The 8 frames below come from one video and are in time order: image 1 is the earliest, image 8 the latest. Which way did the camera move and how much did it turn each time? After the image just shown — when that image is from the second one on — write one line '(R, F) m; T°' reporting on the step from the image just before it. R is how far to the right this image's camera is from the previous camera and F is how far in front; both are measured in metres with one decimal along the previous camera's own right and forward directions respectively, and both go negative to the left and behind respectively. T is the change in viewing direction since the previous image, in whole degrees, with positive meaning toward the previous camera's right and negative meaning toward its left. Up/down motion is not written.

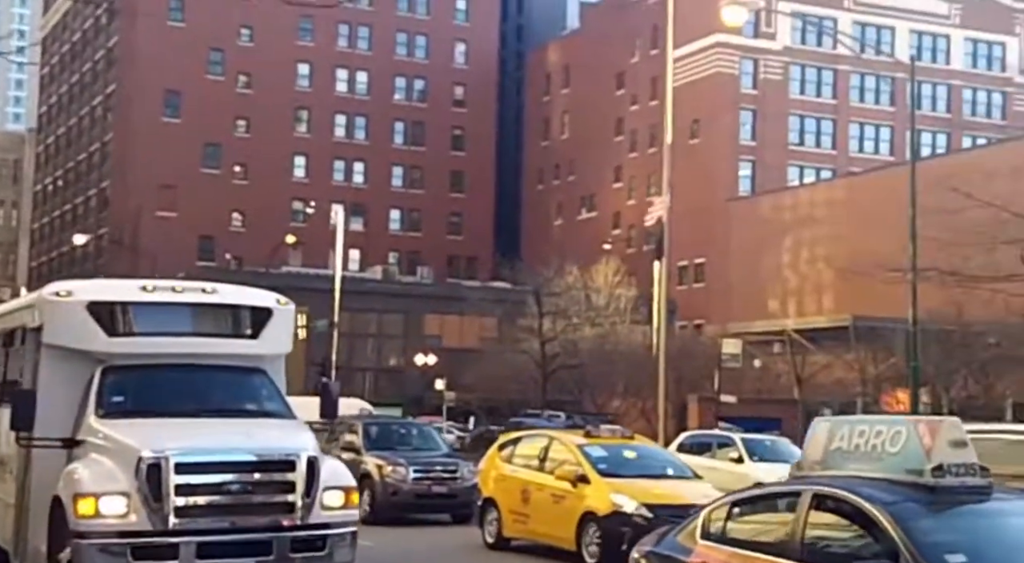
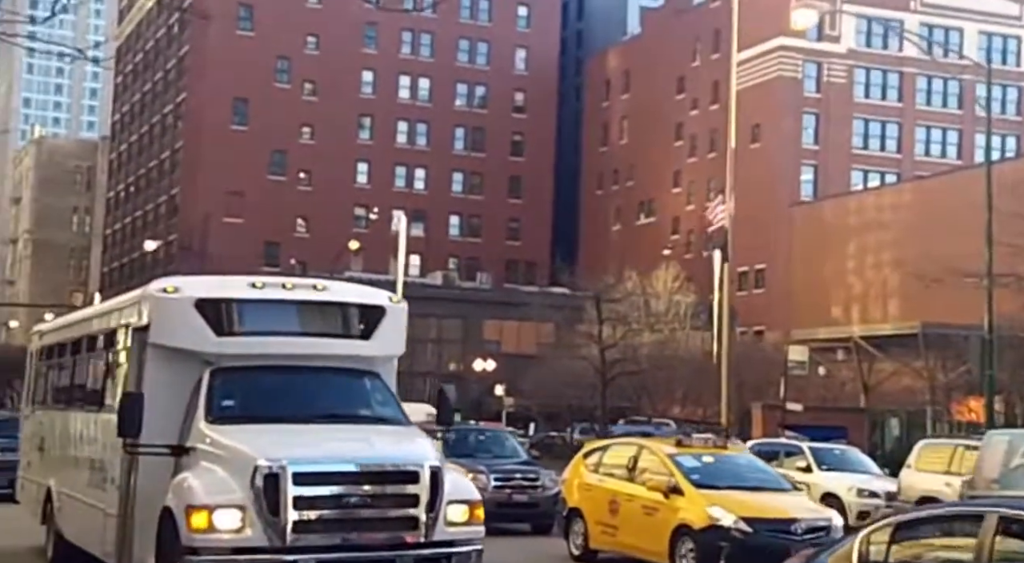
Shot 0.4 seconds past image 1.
(-0.5, +0.5) m; -2°
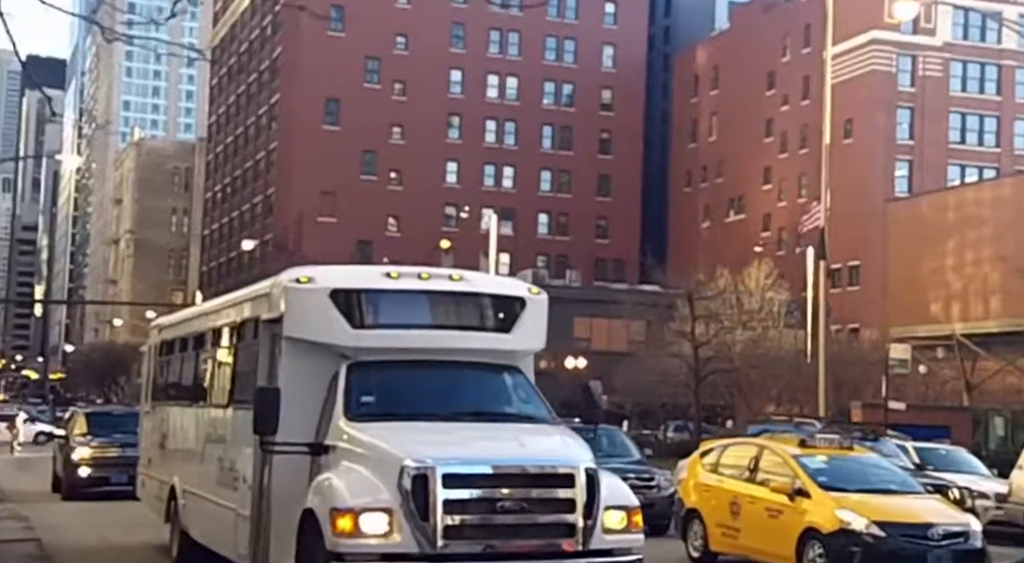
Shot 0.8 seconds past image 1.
(-0.4, +0.5) m; -3°
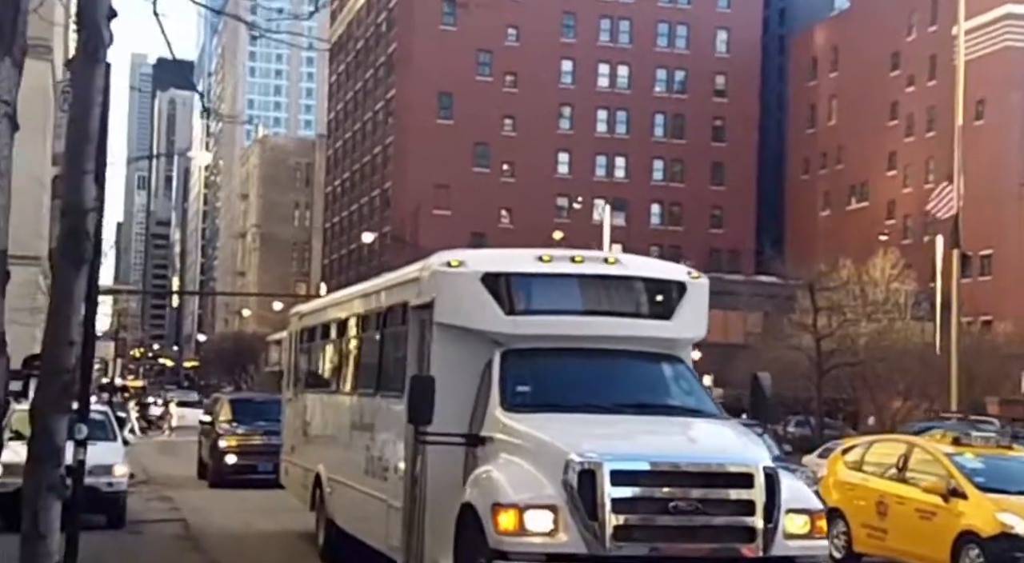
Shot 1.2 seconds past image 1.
(-0.3, +0.5) m; -4°
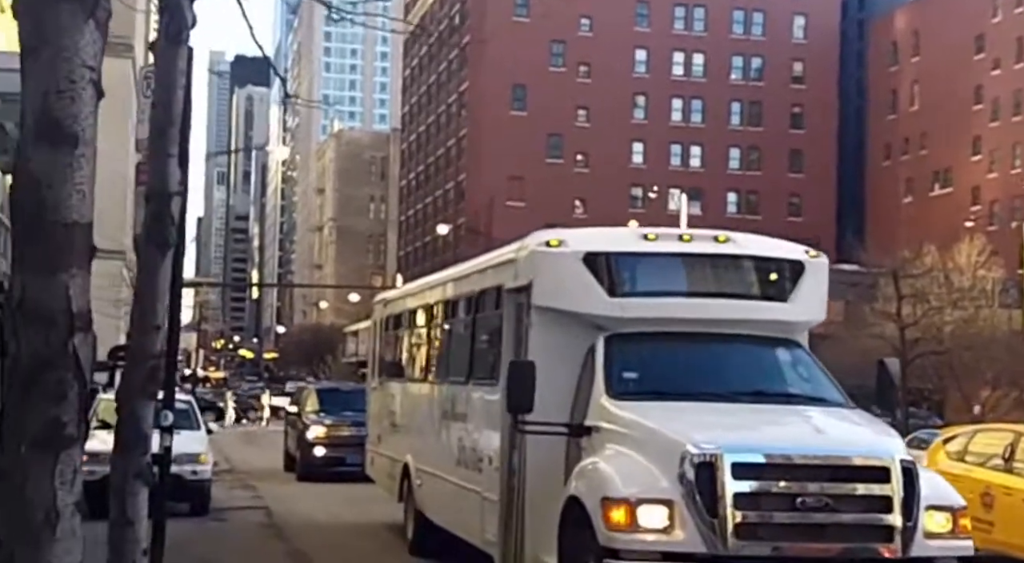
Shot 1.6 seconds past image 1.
(-0.2, +0.7) m; -3°
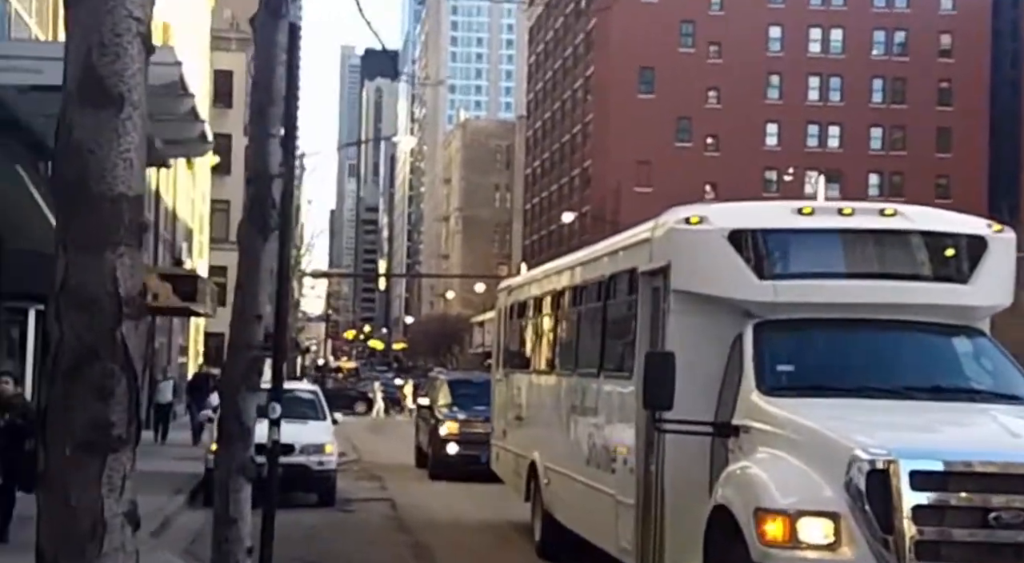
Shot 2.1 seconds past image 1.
(-0.1, +1.1) m; -5°
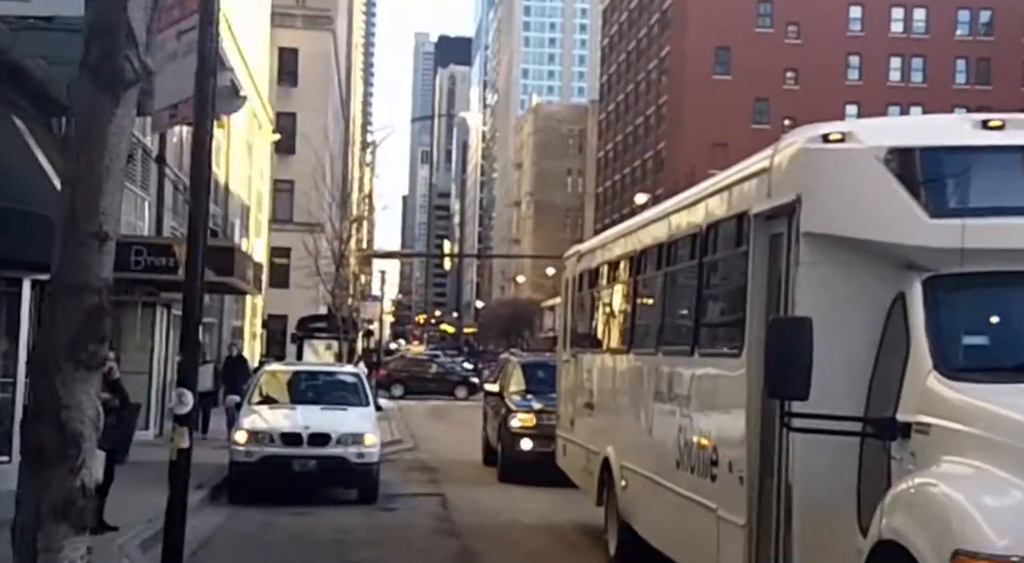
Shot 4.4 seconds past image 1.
(0.0, +2.9) m; -3°
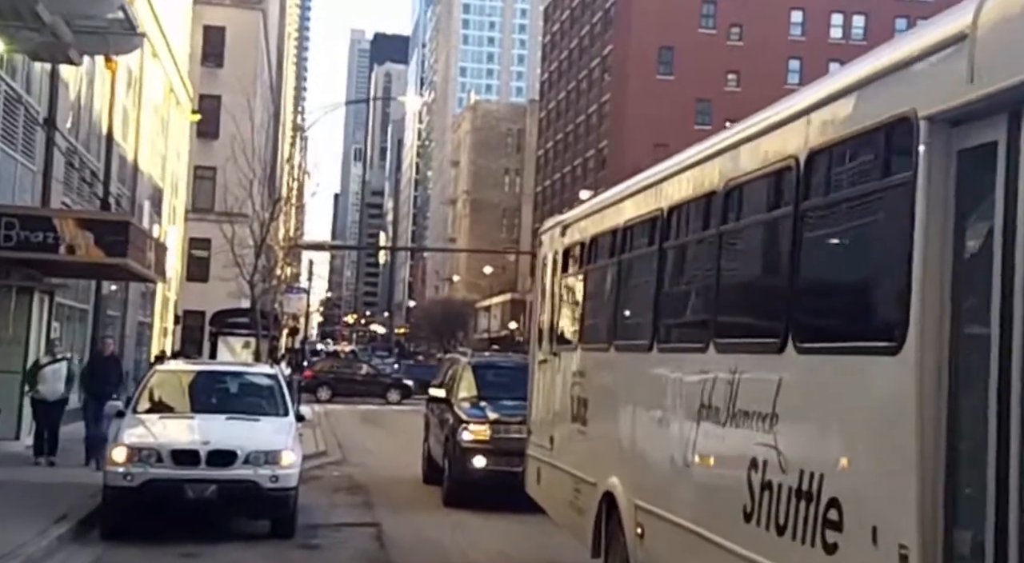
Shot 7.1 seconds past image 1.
(-0.2, +3.8) m; +2°
